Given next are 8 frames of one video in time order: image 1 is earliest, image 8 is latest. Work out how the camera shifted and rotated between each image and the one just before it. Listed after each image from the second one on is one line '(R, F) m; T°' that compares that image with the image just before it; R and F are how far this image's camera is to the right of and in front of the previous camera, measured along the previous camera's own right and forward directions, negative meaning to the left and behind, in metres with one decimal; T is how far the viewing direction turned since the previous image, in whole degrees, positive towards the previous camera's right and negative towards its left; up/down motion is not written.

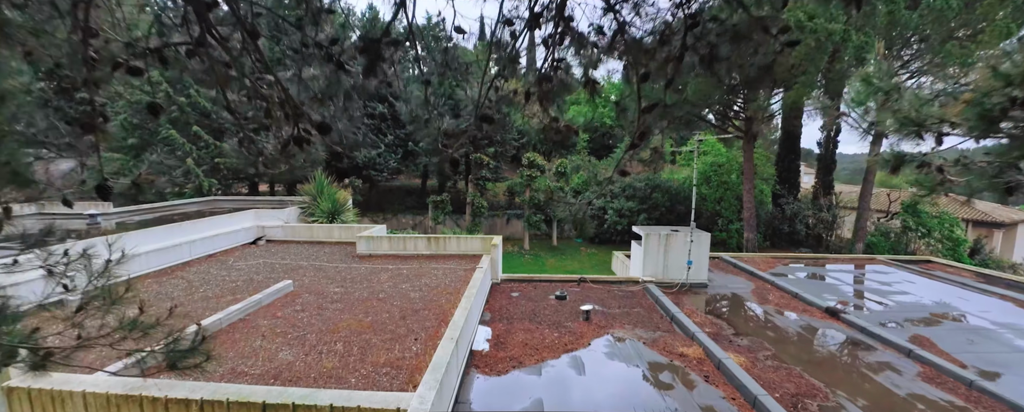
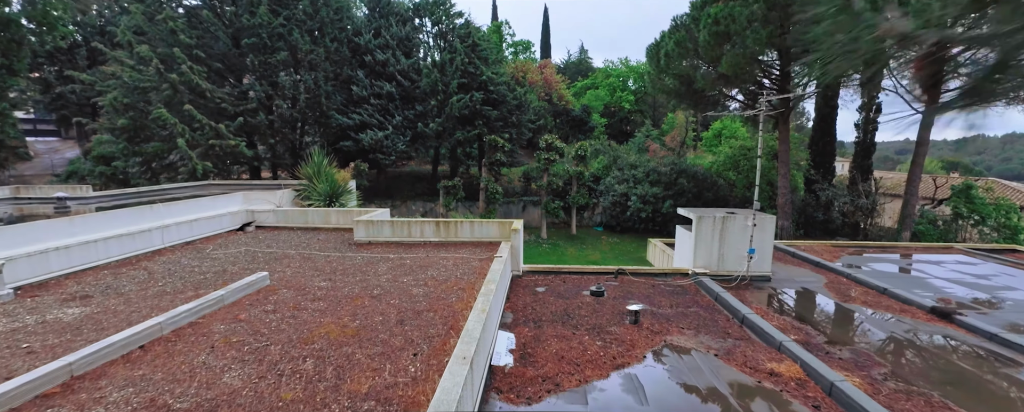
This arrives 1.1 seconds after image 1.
(-0.2, +1.1) m; -2°
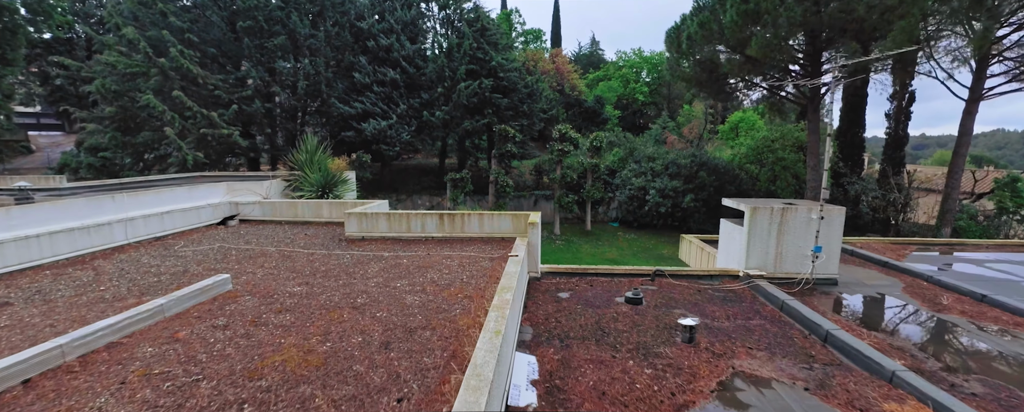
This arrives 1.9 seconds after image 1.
(-0.1, +0.9) m; -1°
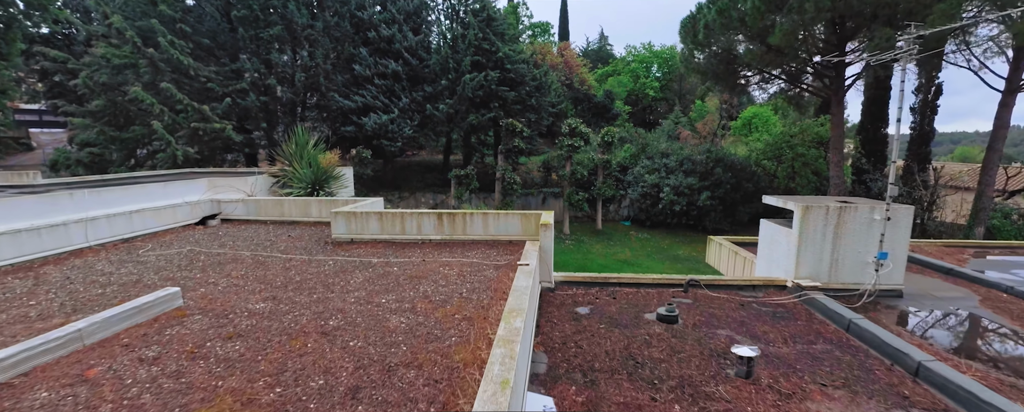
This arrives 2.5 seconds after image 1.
(0.0, +0.7) m; -1°
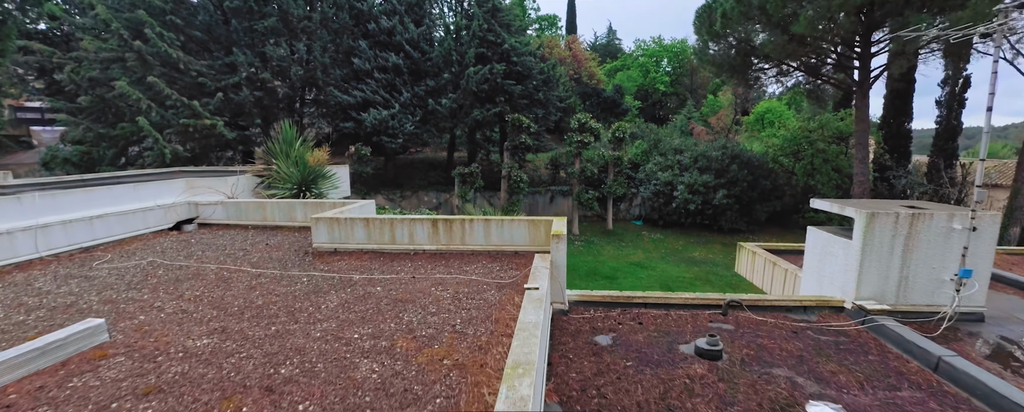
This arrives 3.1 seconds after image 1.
(0.0, +0.6) m; -1°
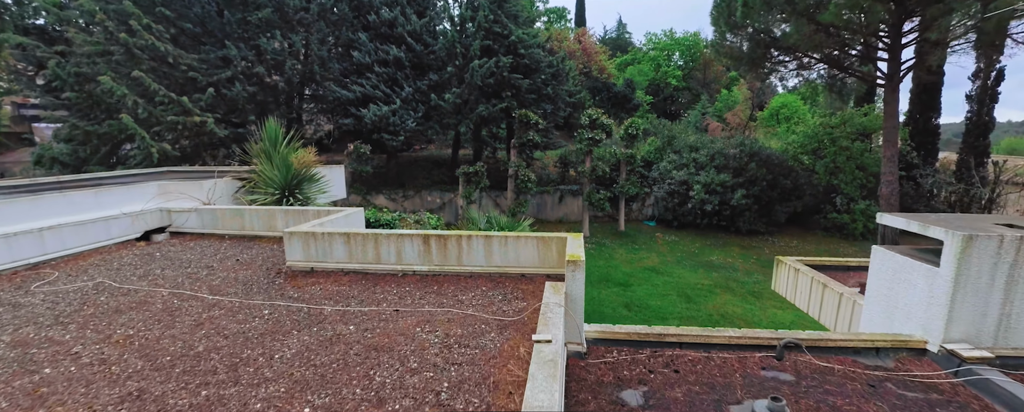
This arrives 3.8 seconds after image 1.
(0.0, +0.6) m; -1°
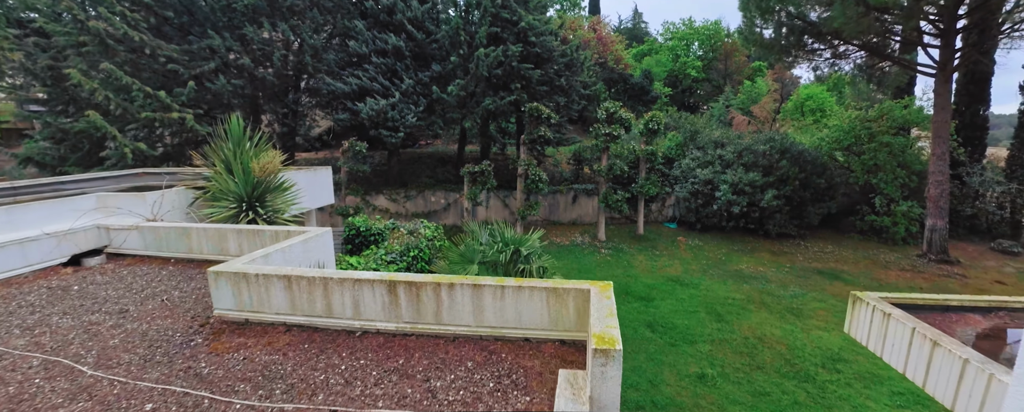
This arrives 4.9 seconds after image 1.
(+0.1, +1.0) m; -2°
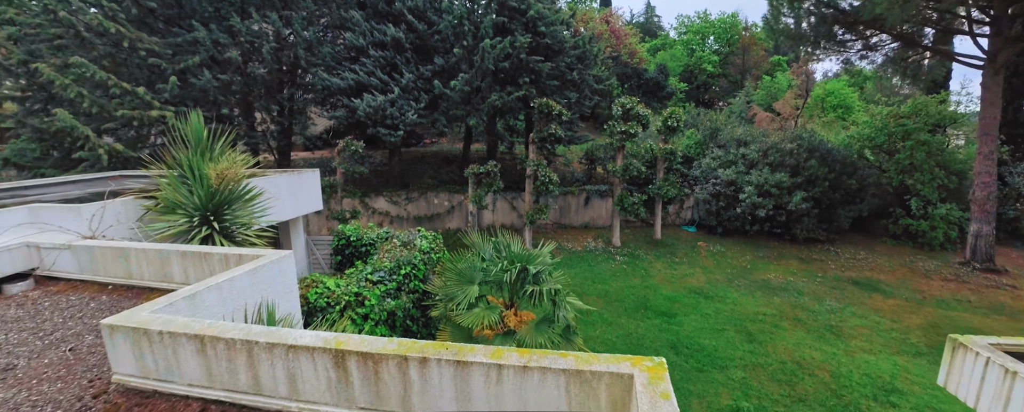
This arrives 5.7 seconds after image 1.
(0.0, +0.8) m; -1°
